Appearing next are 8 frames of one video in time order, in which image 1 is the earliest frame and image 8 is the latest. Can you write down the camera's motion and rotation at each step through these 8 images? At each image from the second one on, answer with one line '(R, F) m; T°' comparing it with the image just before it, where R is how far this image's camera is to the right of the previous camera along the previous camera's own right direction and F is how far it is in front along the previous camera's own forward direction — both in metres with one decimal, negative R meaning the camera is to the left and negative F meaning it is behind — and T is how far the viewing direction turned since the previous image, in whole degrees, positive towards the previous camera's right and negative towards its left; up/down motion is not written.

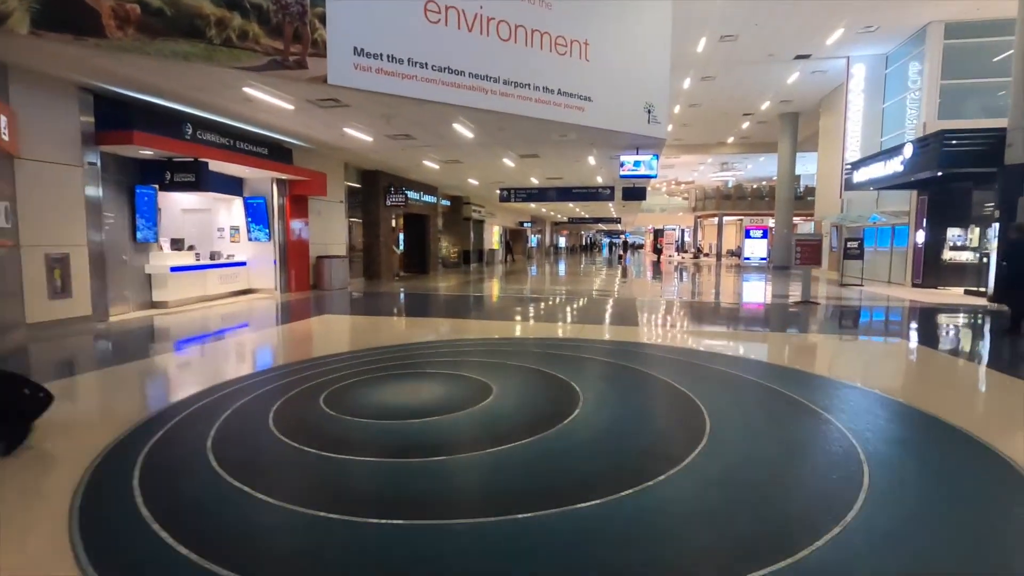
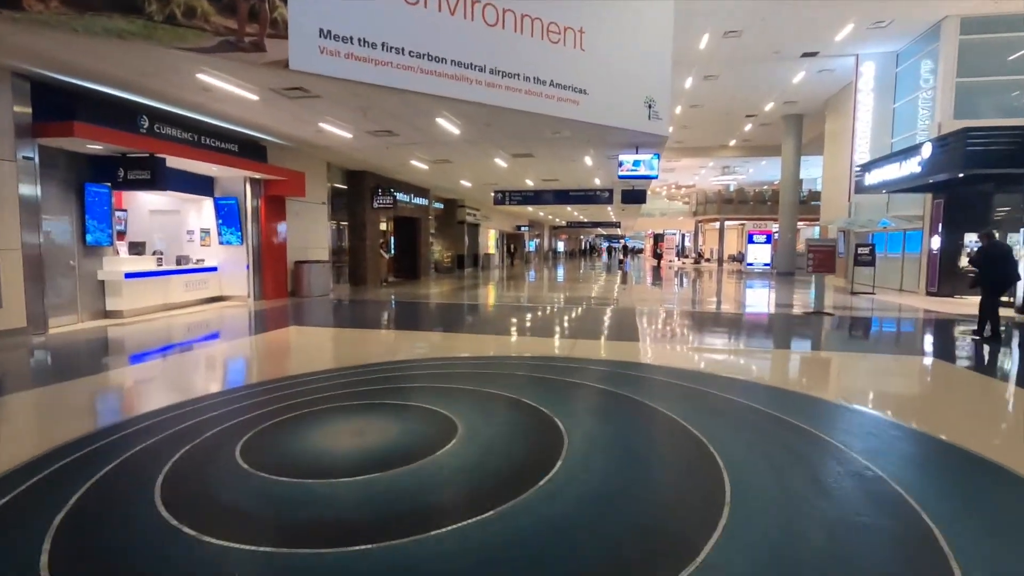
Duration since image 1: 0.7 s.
(+0.2, +0.7) m; 0°
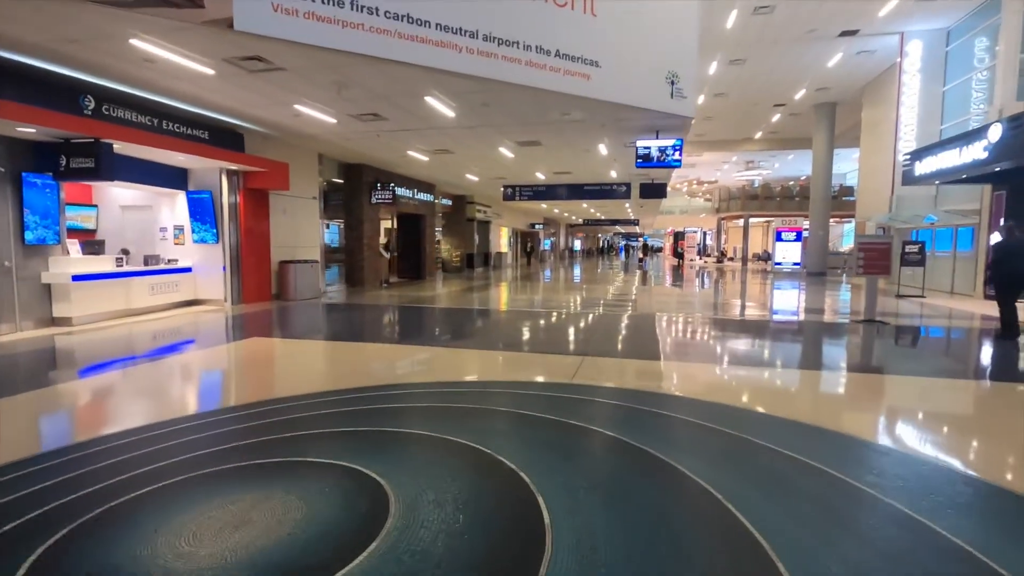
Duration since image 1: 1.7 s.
(+0.2, +1.1) m; -2°
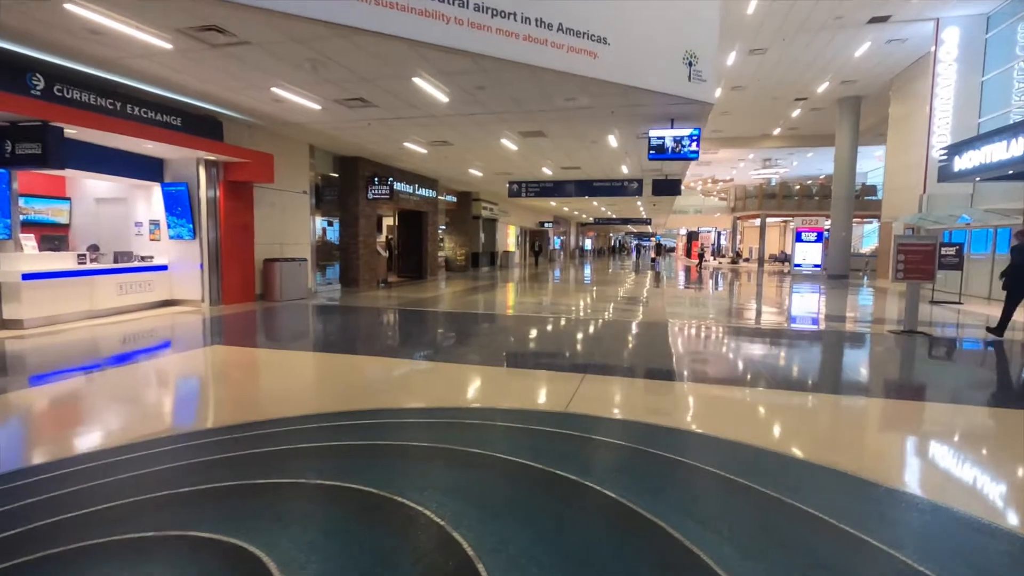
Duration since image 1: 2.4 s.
(+0.2, +0.8) m; -1°
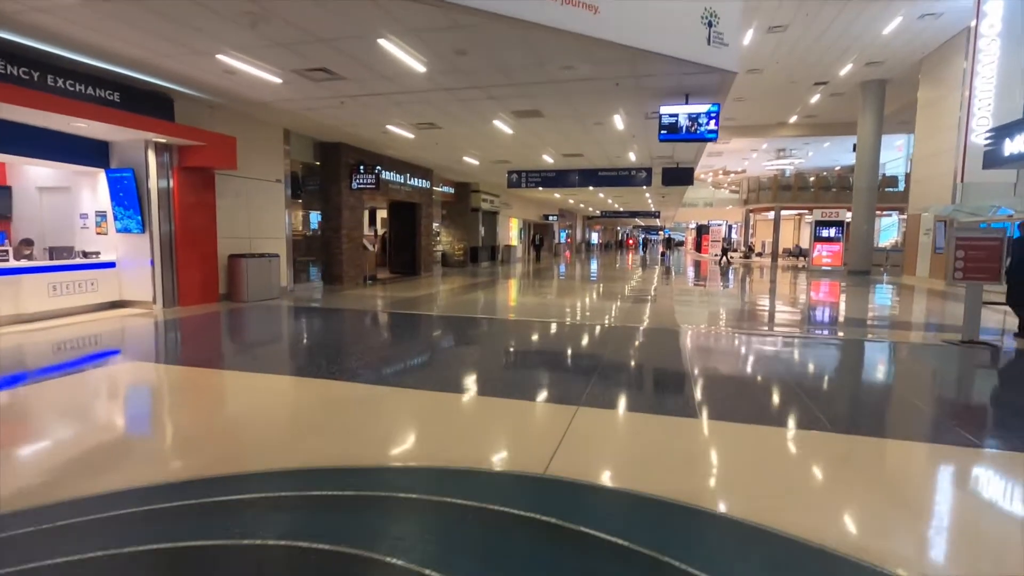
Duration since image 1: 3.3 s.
(+0.2, +1.0) m; -1°
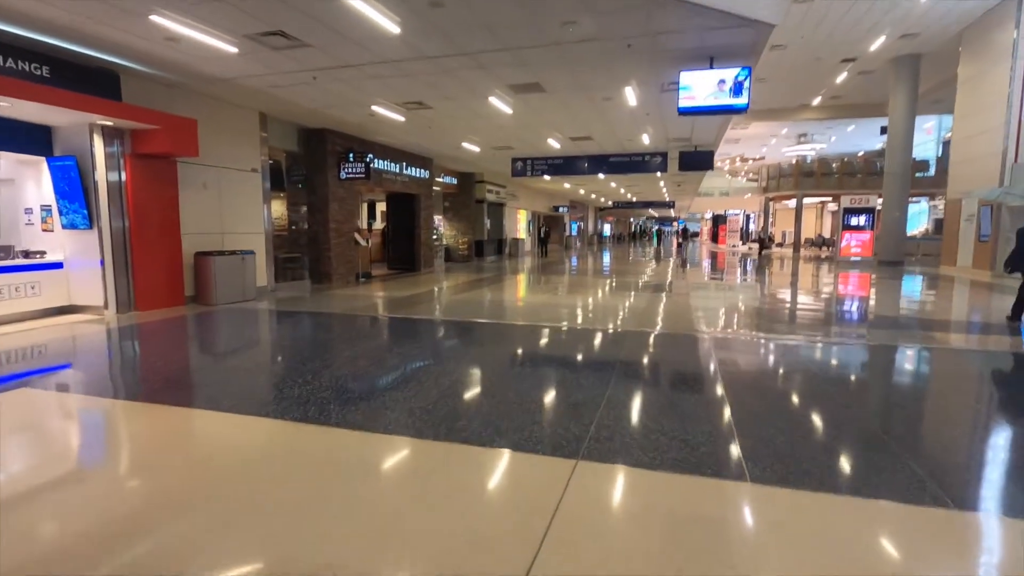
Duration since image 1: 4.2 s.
(+0.2, +1.0) m; -1°
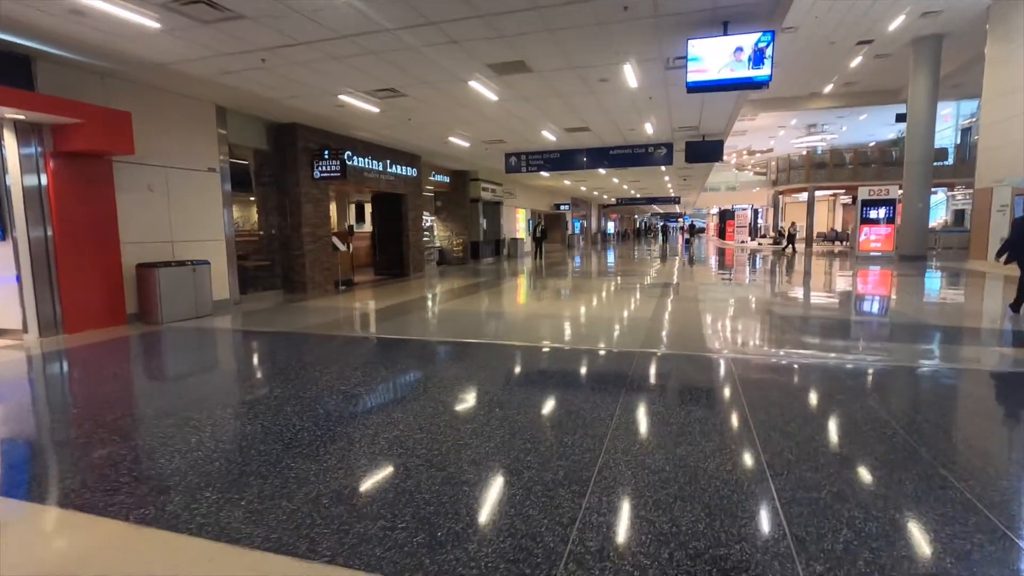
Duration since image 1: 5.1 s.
(+0.2, +1.0) m; -1°
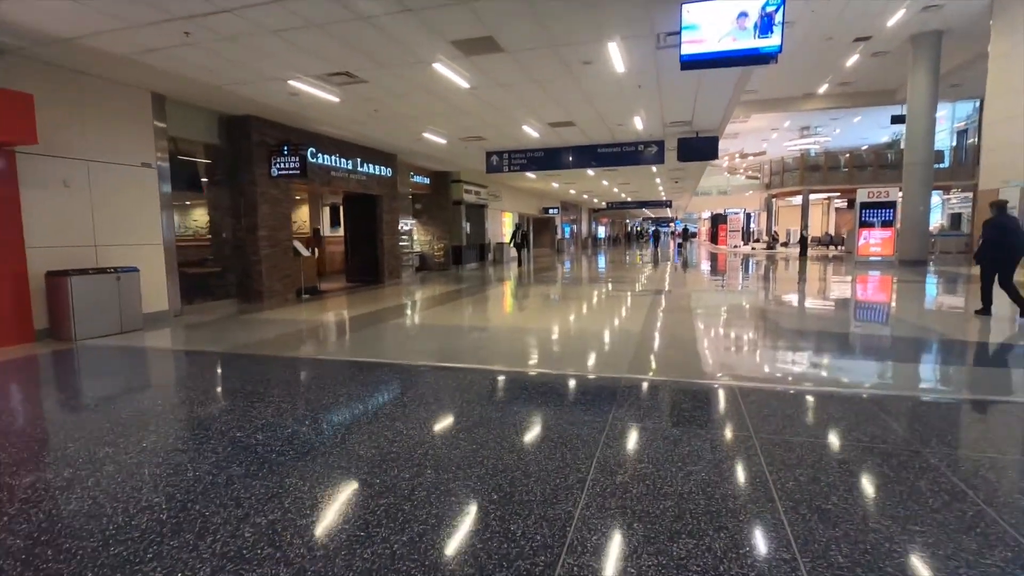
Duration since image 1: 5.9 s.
(+0.3, +0.9) m; +1°
